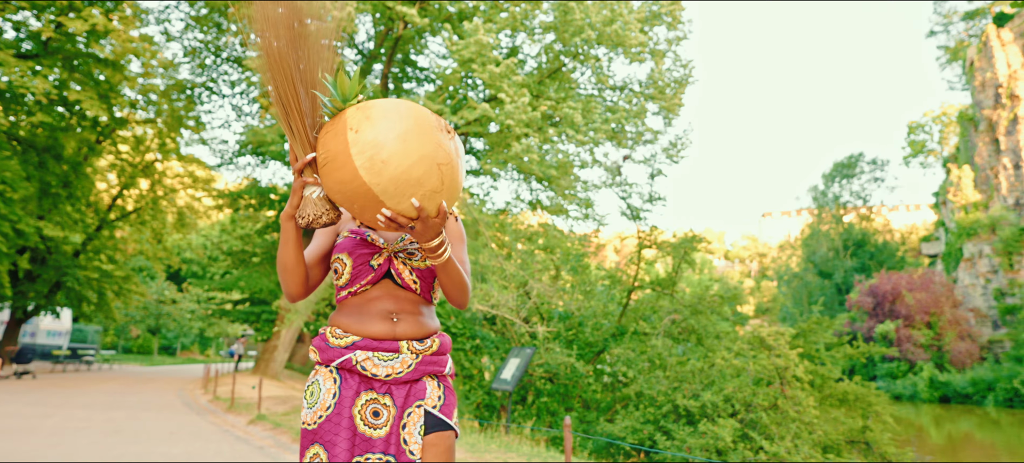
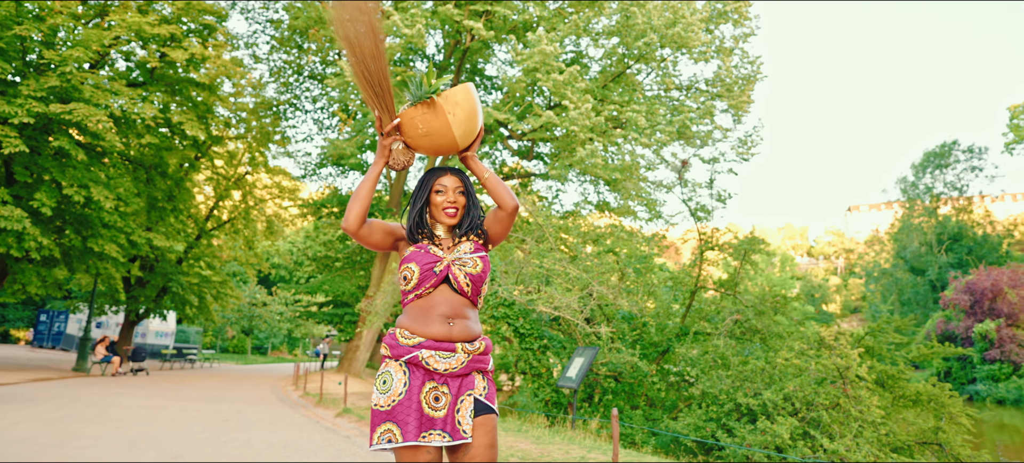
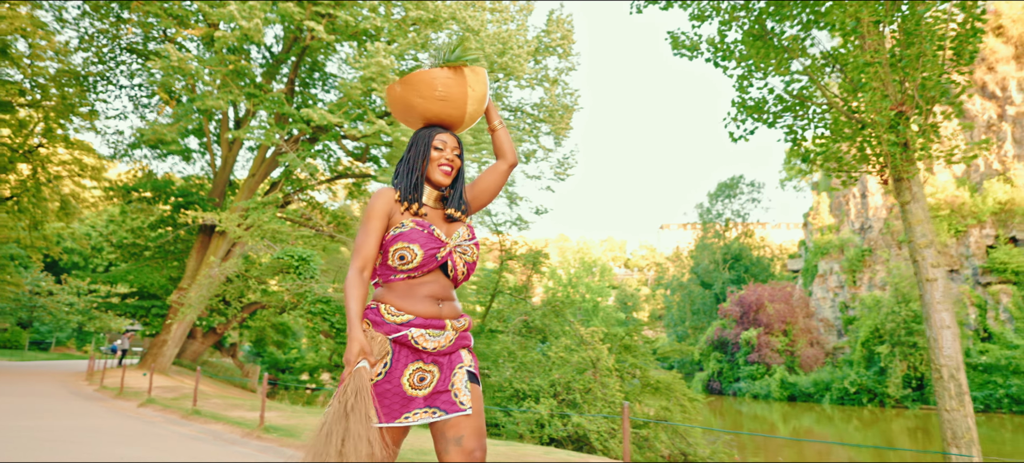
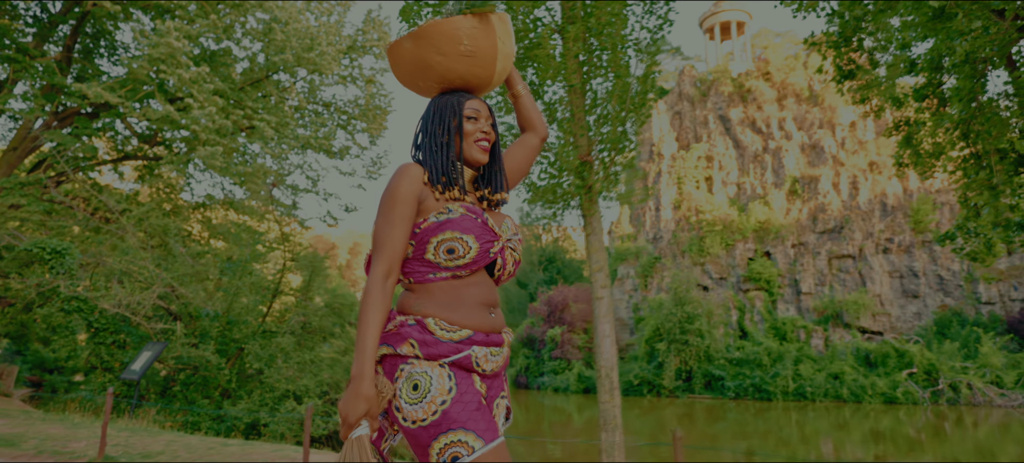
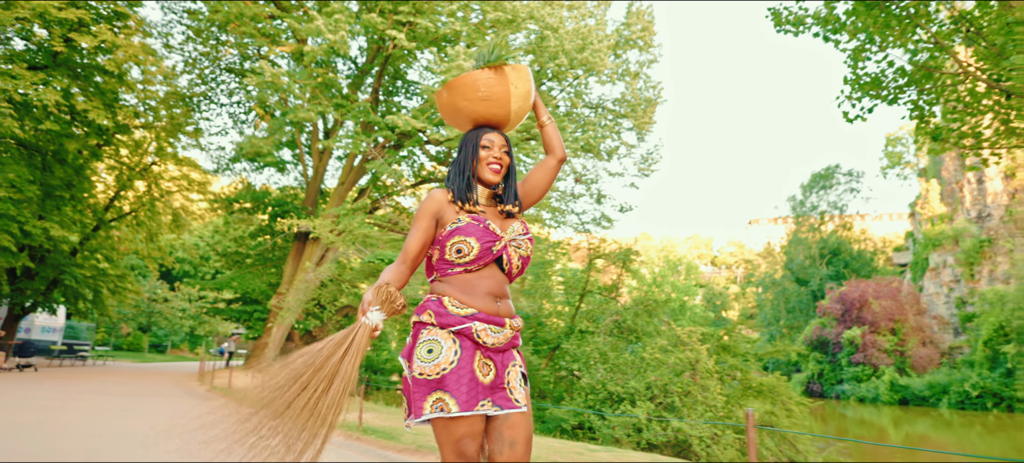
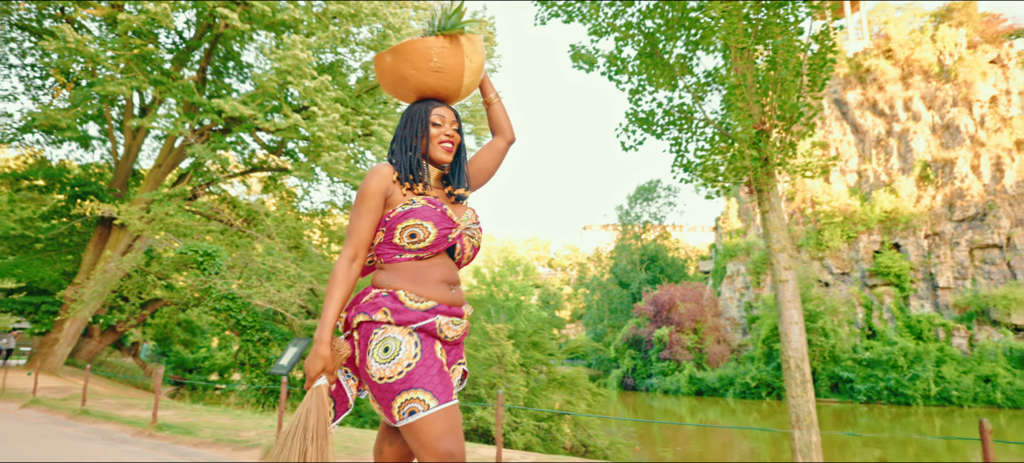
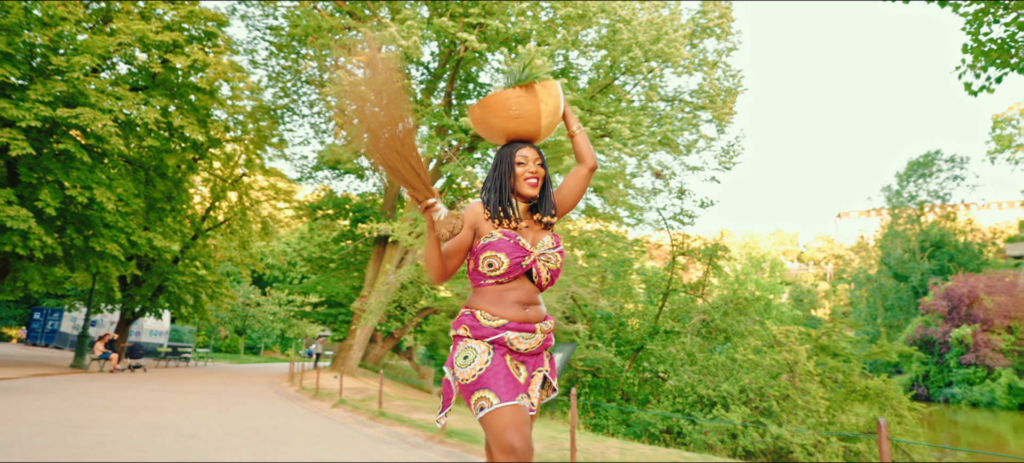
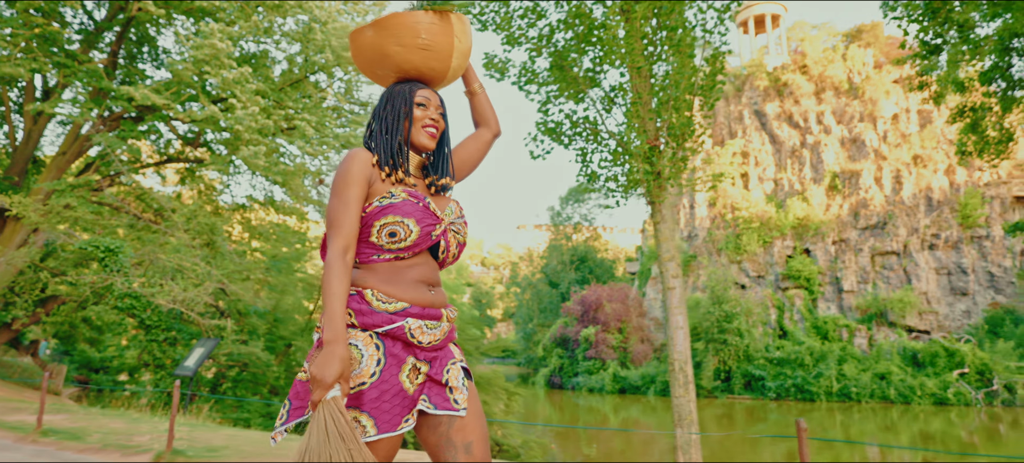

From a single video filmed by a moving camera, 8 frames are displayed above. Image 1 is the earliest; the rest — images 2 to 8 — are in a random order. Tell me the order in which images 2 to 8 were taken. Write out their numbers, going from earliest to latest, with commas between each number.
2, 7, 5, 3, 6, 8, 4
